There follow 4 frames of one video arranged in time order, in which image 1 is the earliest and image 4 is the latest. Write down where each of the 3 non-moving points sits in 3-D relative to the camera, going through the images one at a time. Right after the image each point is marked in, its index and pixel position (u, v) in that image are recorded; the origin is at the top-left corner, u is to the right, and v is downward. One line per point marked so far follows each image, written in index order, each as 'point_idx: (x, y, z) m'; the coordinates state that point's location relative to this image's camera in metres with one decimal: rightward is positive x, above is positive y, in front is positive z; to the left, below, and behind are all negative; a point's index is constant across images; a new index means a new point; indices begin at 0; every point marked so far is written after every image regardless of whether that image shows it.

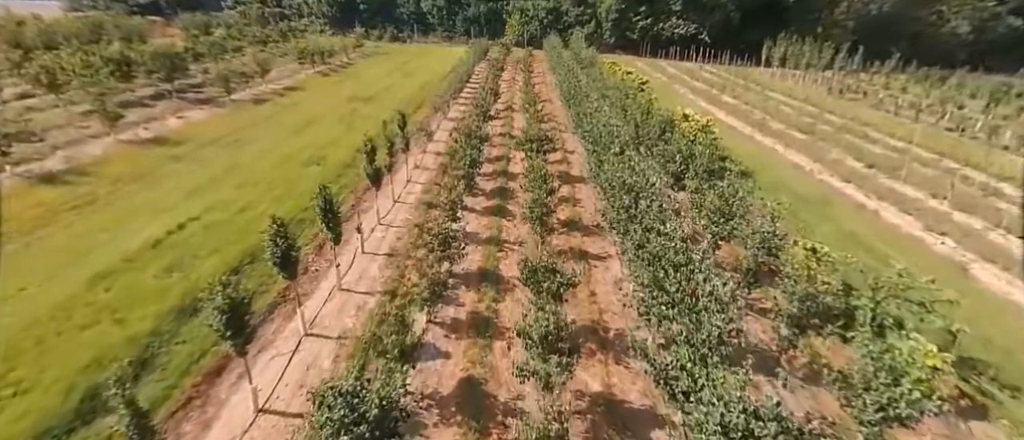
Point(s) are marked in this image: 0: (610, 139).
0: (+4.3, +3.7, +19.6) m
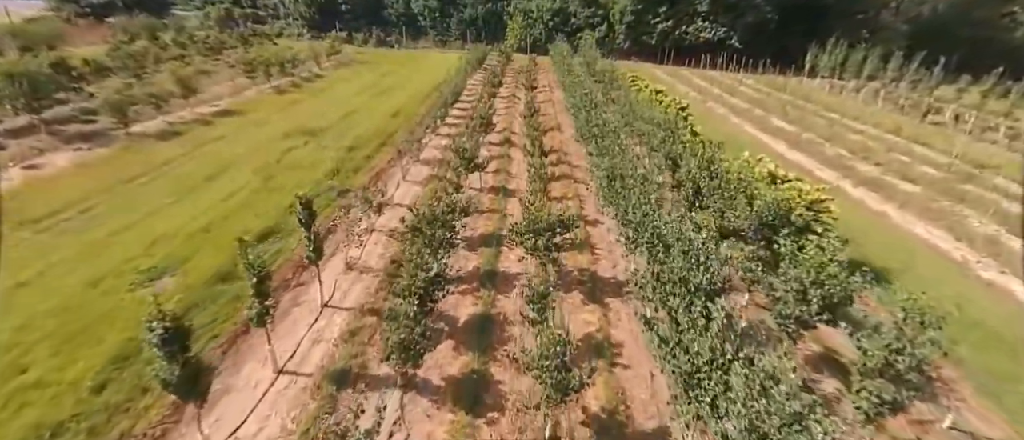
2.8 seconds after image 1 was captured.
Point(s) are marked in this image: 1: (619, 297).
0: (+4.0, -0.3, +11.2) m
1: (+3.1, -2.2, +13.0) m
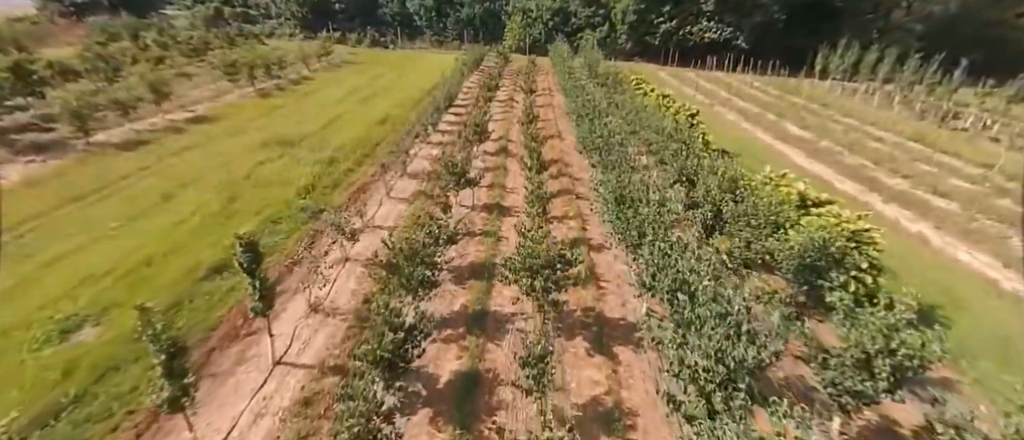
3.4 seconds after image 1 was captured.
0: (+3.8, -1.2, +9.3) m
1: (+2.9, -3.1, +11.0) m
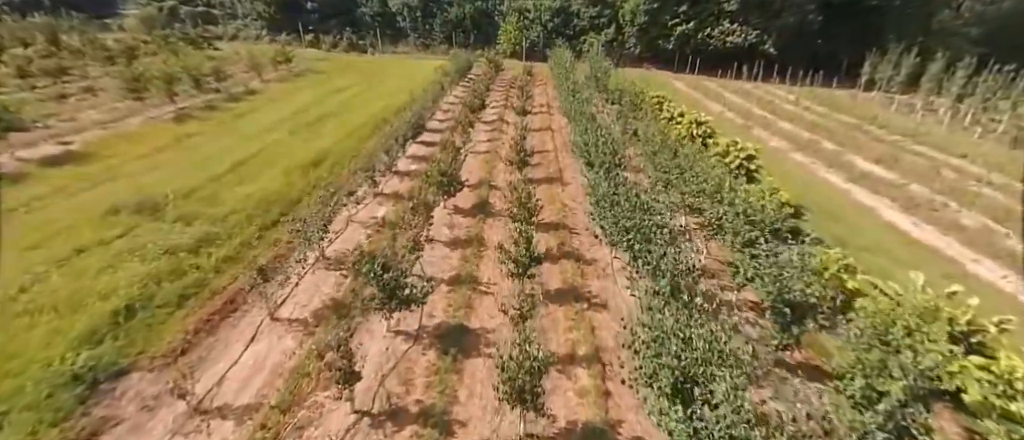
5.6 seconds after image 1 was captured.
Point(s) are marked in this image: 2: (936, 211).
0: (+3.0, -4.5, +1.8) m
1: (+2.1, -6.4, +3.6) m
2: (+18.5, +0.6, +19.5) m
